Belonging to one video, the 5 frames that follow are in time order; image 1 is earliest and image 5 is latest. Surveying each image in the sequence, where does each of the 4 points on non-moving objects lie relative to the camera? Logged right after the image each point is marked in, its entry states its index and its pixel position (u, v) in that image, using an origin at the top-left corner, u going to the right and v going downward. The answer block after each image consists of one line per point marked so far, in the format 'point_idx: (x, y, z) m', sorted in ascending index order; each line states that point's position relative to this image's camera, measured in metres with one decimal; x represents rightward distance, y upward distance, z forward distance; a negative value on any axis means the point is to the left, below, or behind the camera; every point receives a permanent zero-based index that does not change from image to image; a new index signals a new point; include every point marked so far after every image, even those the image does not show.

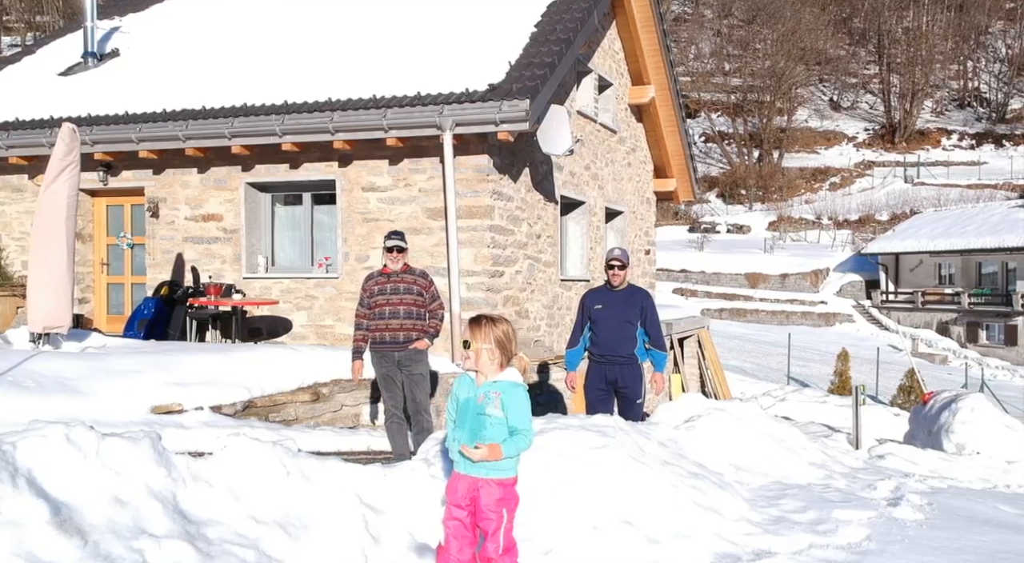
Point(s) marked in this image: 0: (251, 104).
0: (-2.6, +1.7, +10.7) m
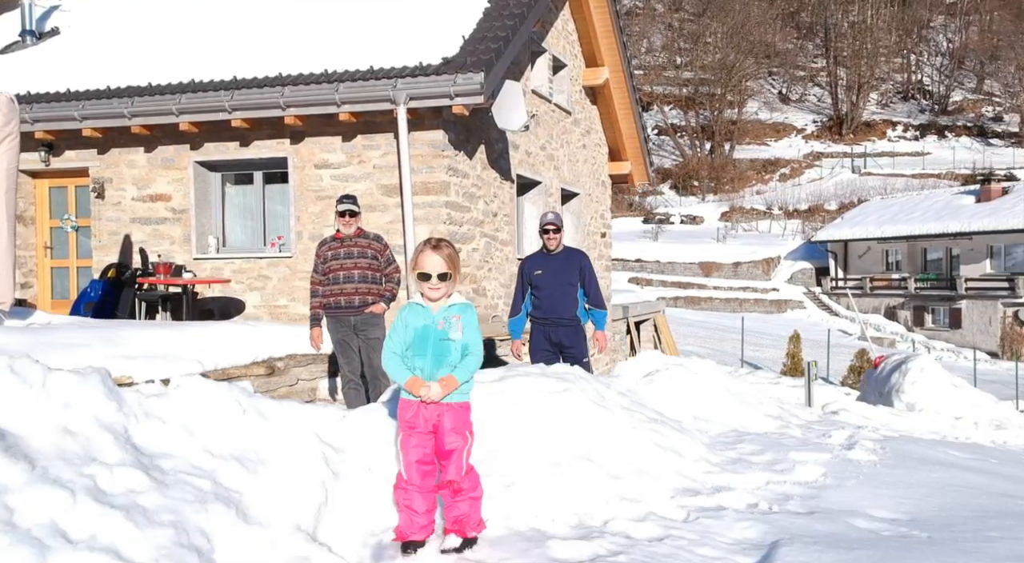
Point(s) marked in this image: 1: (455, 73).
0: (-3.0, +1.9, +10.5) m
1: (-0.5, +1.8, +9.5) m
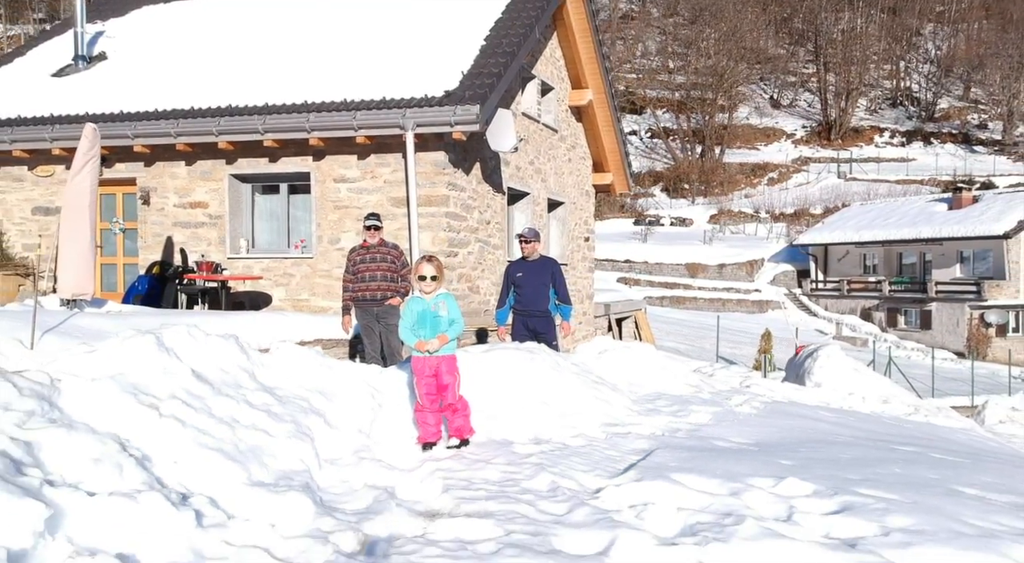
0: (-3.1, +2.0, +12.2) m
1: (-0.6, +1.8, +11.2) m
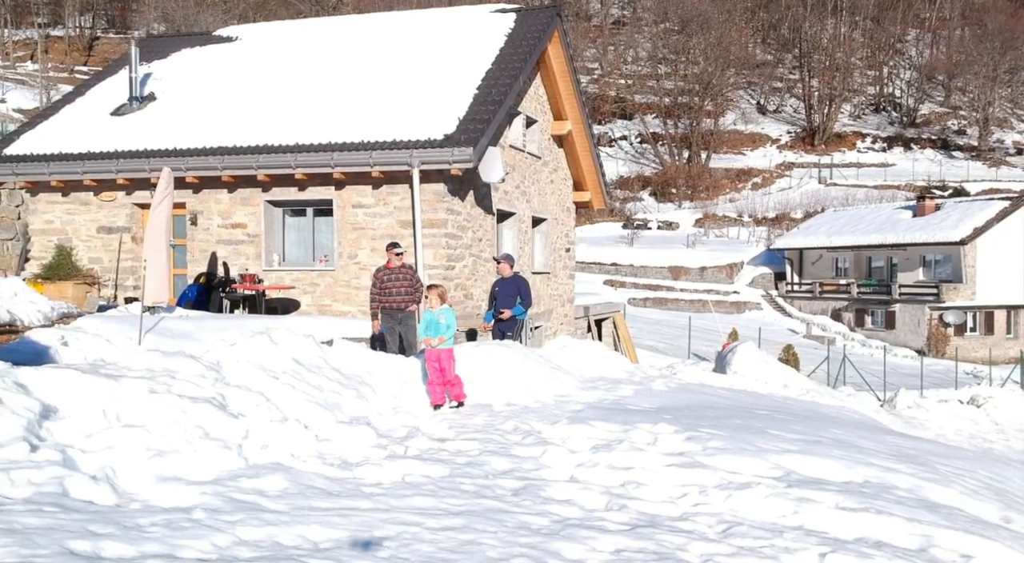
0: (-3.3, +1.9, +14.7) m
1: (-0.7, +1.7, +13.8) m
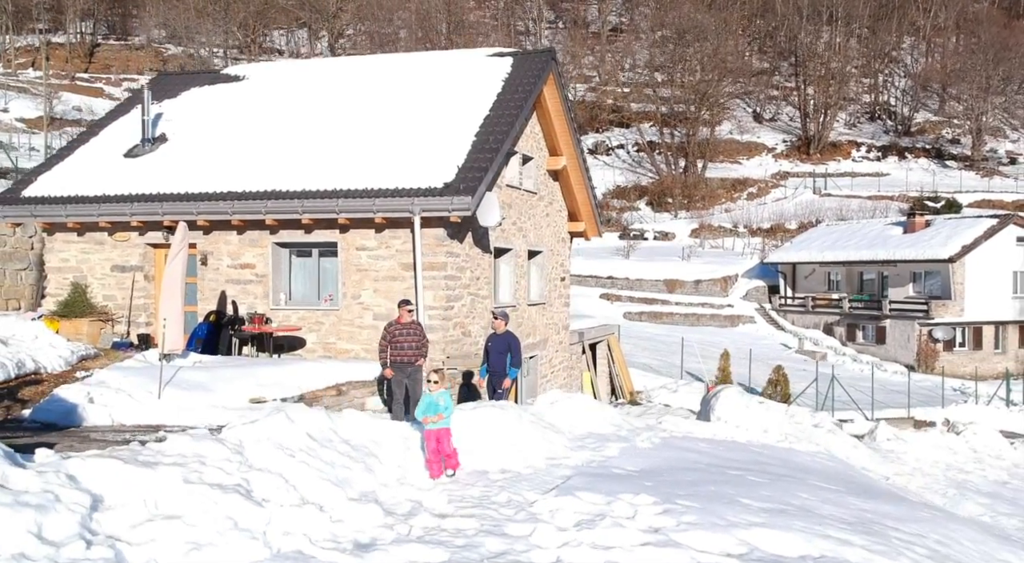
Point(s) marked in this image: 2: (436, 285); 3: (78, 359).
0: (-3.3, +1.3, +15.4) m
1: (-0.8, +1.2, +14.5) m
2: (-1.1, -0.1, +15.2) m
3: (-5.3, -0.9, +13.2) m
